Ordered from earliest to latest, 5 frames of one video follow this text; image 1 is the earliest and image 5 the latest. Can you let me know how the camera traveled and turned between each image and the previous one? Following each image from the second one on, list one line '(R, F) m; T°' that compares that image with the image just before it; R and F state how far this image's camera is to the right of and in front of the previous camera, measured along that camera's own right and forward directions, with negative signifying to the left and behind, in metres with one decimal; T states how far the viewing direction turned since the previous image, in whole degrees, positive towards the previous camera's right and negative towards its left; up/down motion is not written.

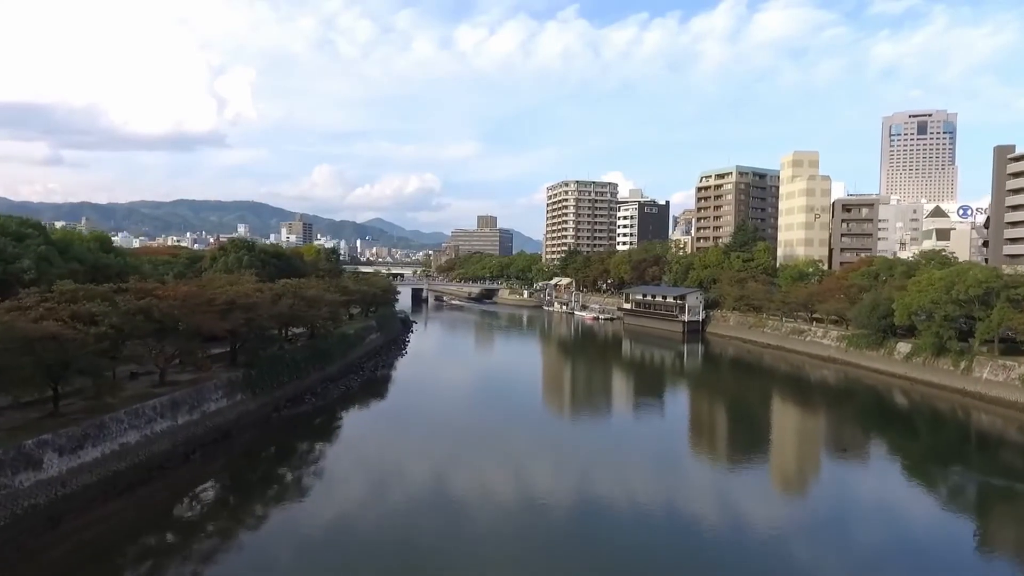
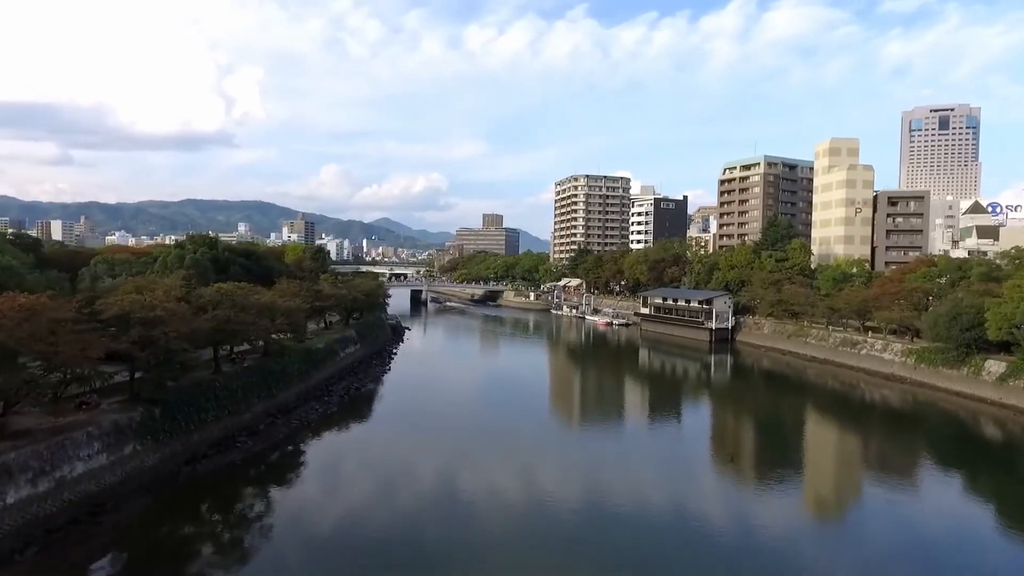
(+0.2, +5.1) m; -1°
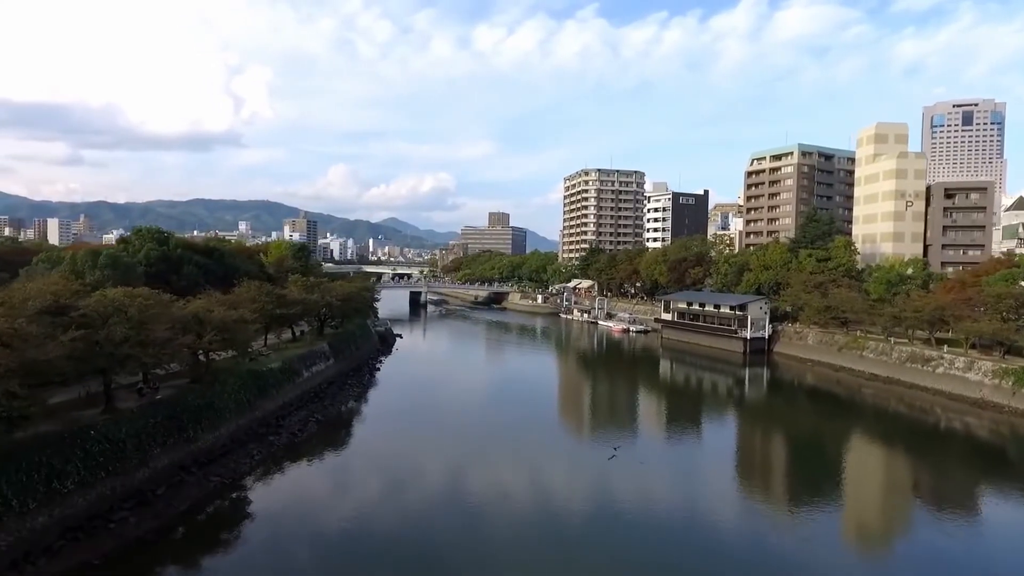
(+0.1, +4.9) m; -1°
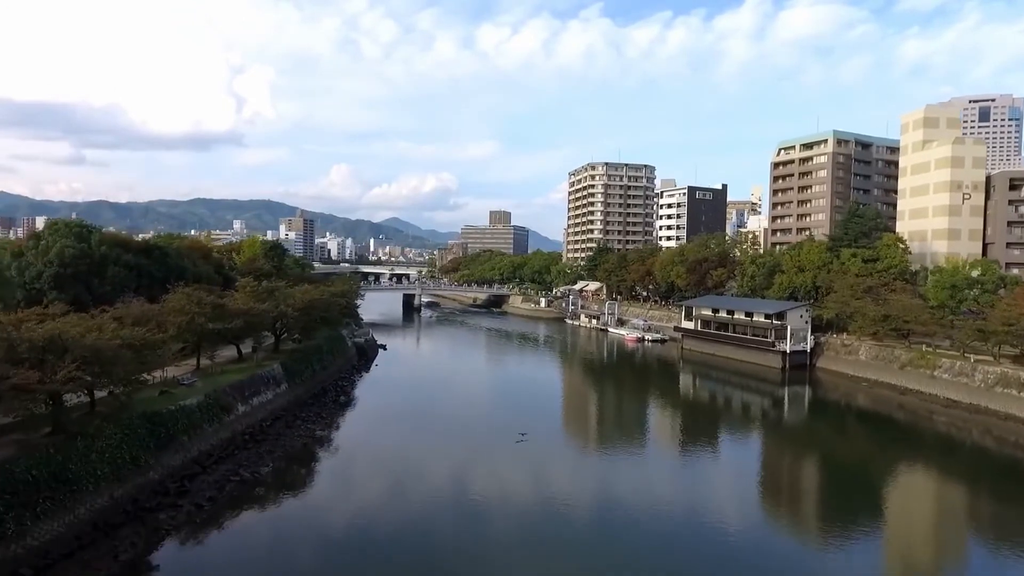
(+0.1, +4.9) m; 0°
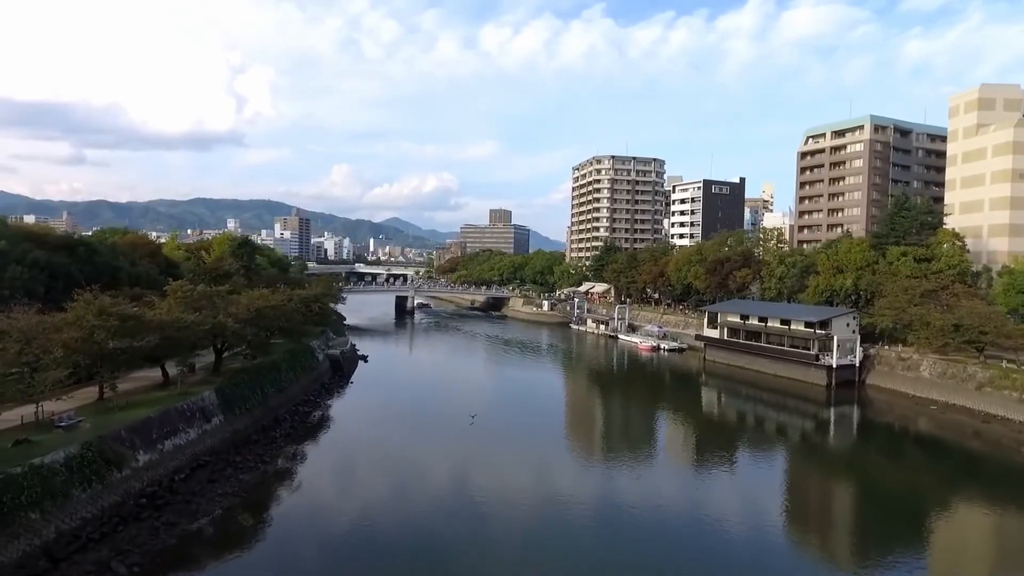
(0.0, +4.2) m; 0°
